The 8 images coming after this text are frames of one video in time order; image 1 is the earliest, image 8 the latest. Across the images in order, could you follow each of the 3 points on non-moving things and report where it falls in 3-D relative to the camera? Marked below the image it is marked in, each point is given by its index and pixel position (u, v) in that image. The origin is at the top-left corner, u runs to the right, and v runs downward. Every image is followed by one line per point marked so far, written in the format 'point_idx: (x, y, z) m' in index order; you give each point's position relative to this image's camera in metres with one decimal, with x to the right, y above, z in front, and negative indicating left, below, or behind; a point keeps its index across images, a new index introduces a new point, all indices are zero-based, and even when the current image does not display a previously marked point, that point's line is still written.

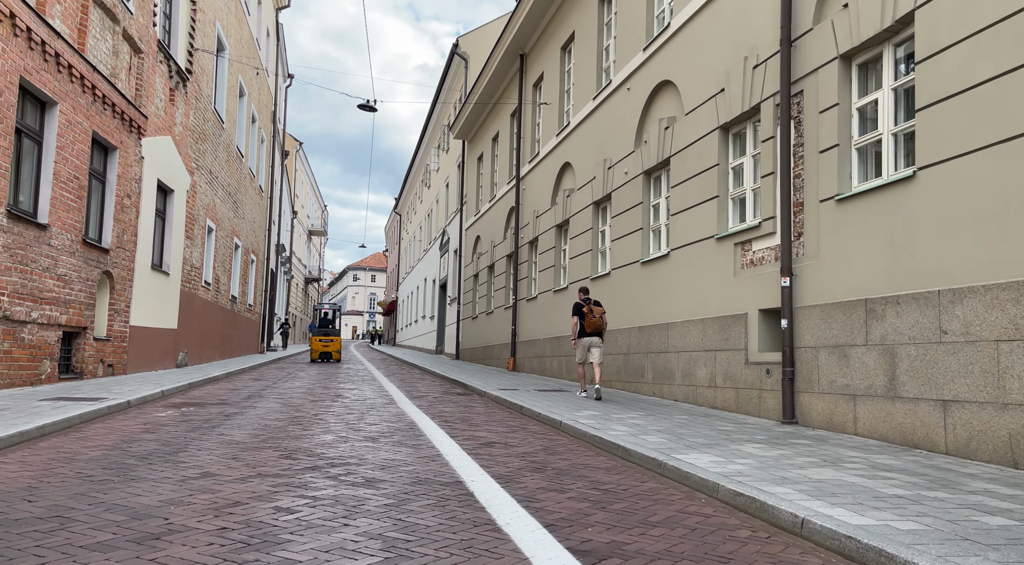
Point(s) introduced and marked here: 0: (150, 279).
0: (-7.0, +0.1, +15.2) m
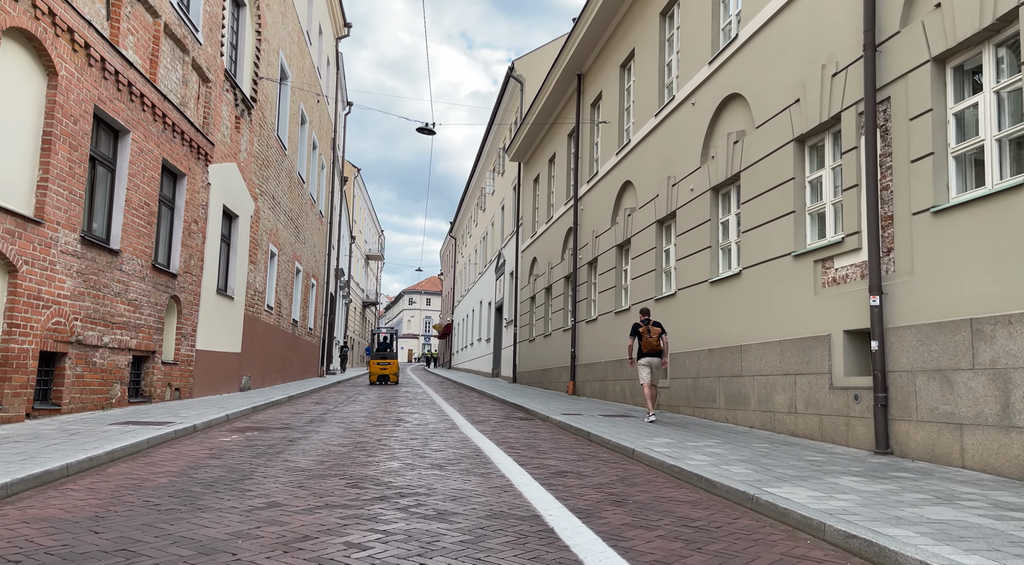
0: (-5.8, -0.4, +15.3) m
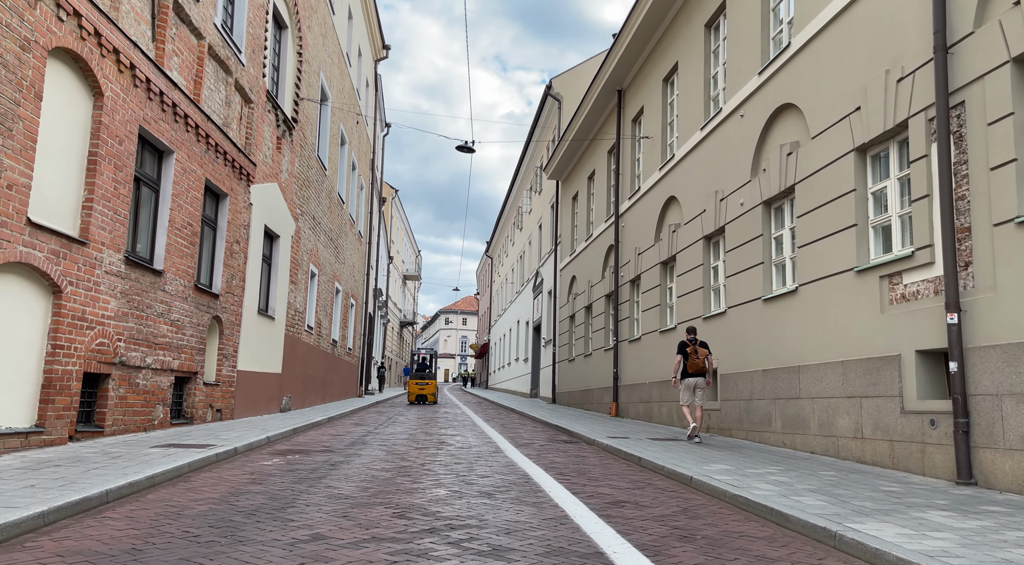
0: (-5.0, -0.8, +15.3) m
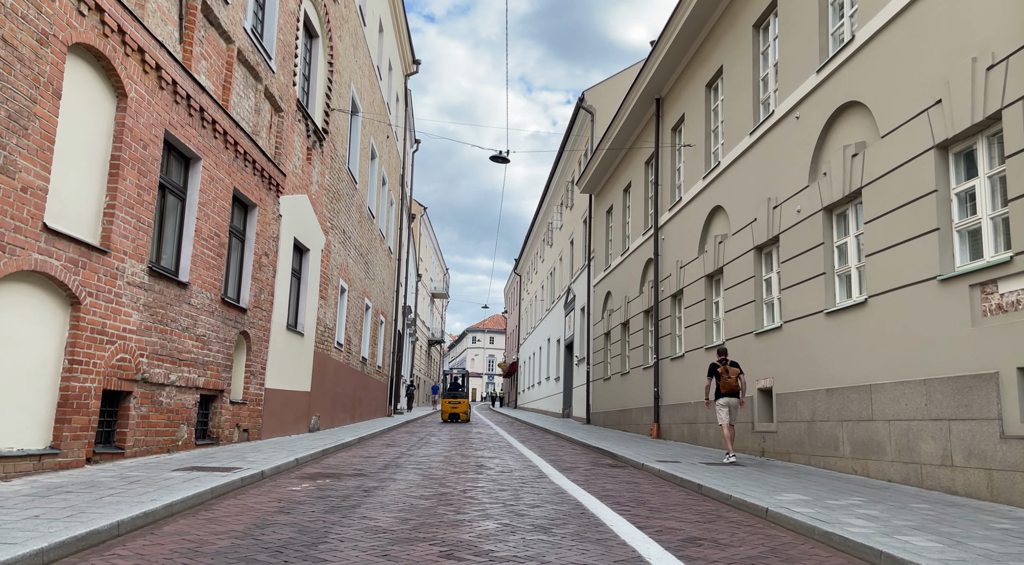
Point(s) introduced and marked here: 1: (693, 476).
0: (-4.3, -1.1, +14.8) m
1: (+2.2, -2.3, +9.3) m
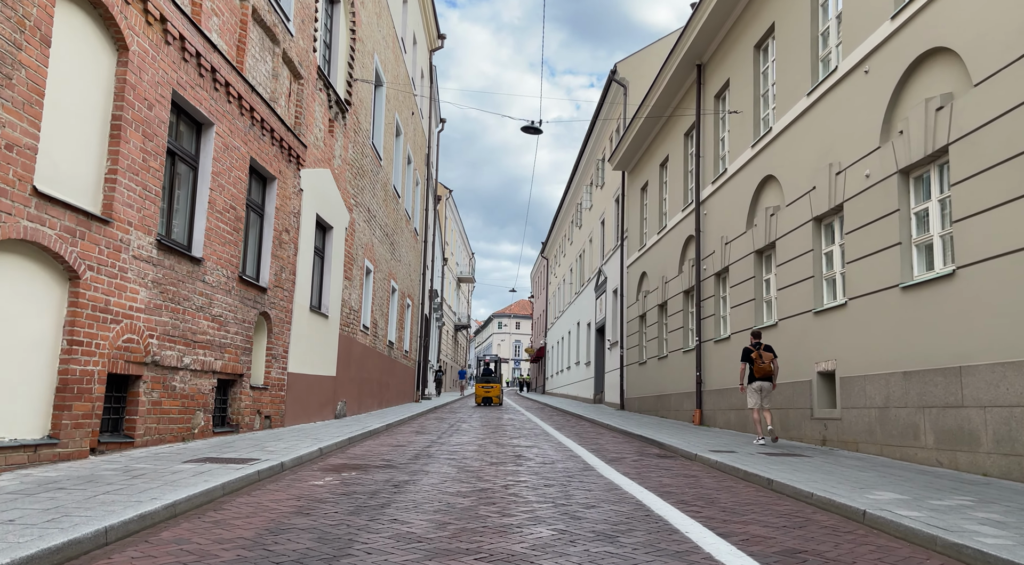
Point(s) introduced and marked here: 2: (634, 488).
0: (-3.6, -0.7, +14.0) m
1: (+2.6, -2.0, +8.4) m
2: (+1.1, -1.8, +6.9) m
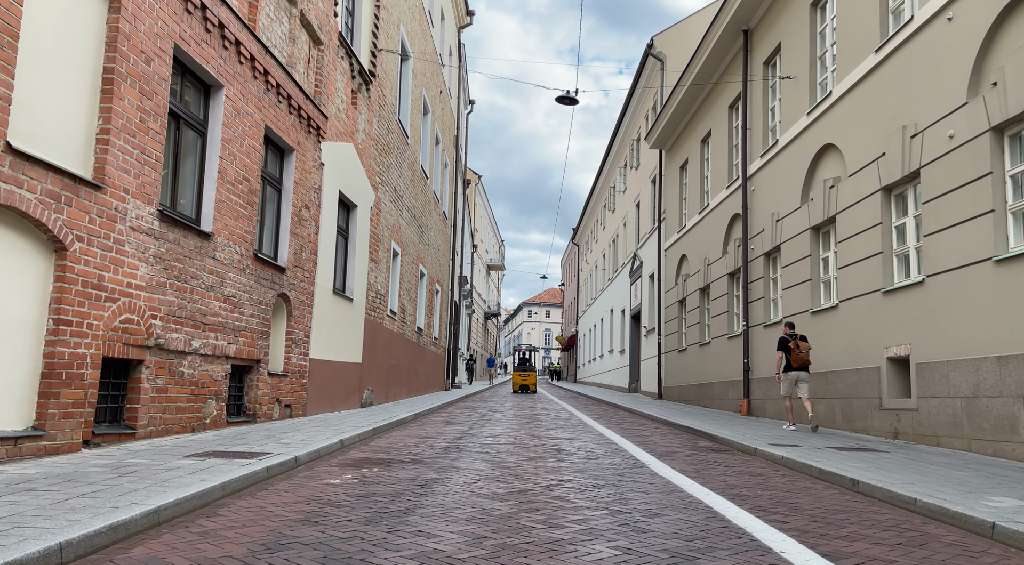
0: (-3.0, -0.4, +13.2) m
1: (+3.0, -1.7, +7.4) m
2: (+1.4, -1.6, +5.9) m
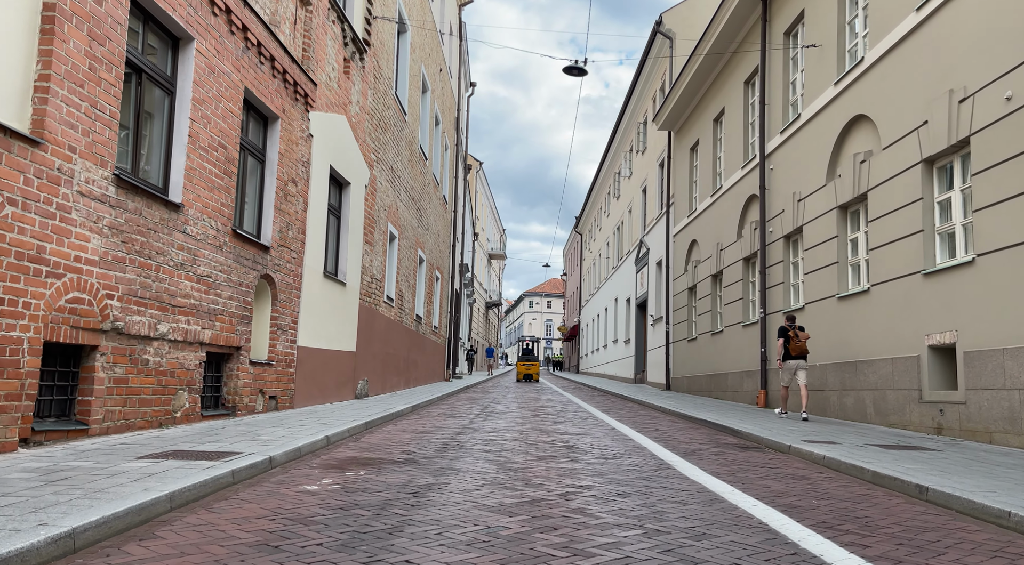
0: (-3.0, -0.1, +12.2) m
1: (+3.1, -1.5, +6.4) m
2: (+1.5, -1.4, +5.0) m
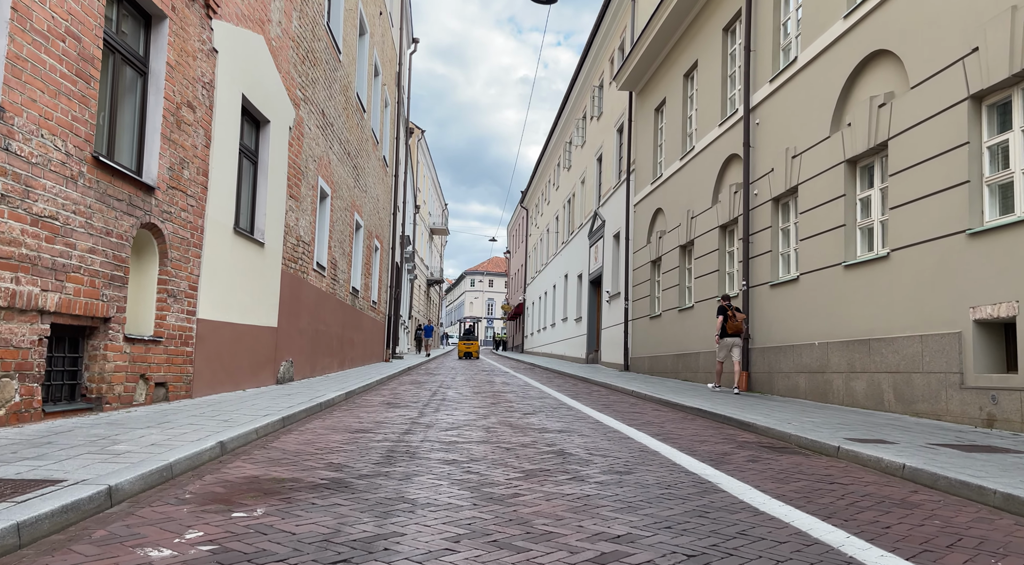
0: (-3.5, +0.4, +9.8) m
1: (+3.0, -1.2, +4.6) m
2: (+1.5, -1.1, +3.0) m
